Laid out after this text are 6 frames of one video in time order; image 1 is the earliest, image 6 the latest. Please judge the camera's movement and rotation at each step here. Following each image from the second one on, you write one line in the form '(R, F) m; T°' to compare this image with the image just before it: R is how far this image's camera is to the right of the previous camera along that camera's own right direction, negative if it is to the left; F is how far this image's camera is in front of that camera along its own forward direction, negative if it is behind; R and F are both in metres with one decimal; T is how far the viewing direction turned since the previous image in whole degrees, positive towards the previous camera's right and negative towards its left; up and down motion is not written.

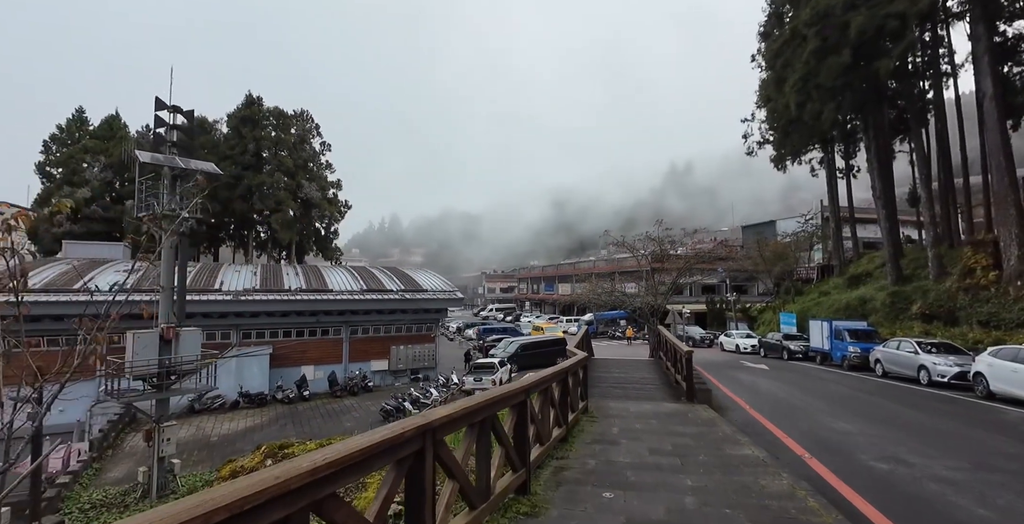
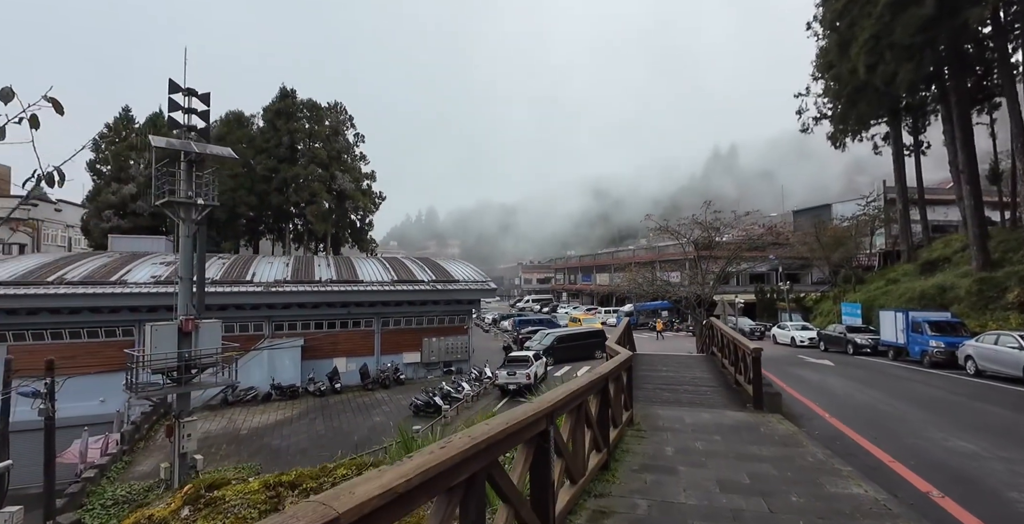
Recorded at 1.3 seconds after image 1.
(+0.1, +1.0) m; -5°
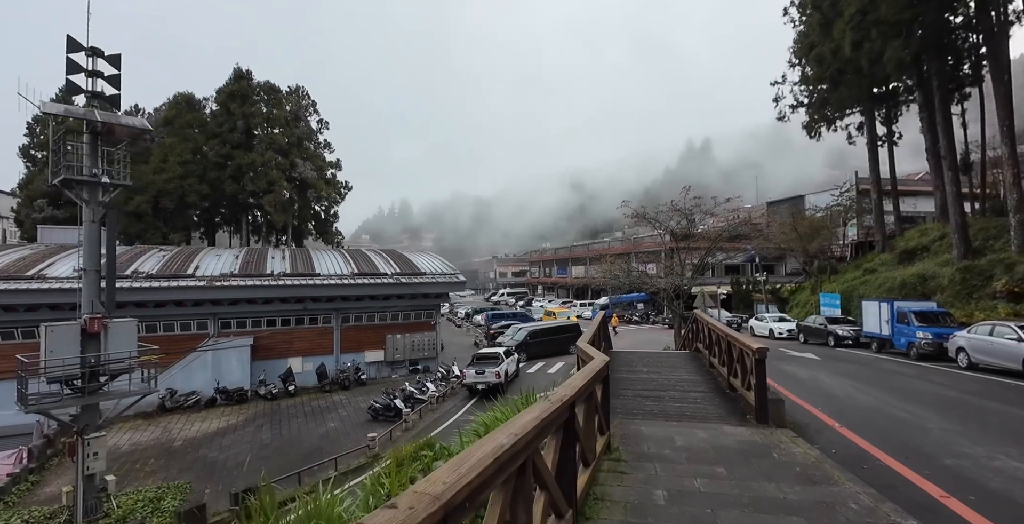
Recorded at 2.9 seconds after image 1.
(+0.3, +1.1) m; +3°
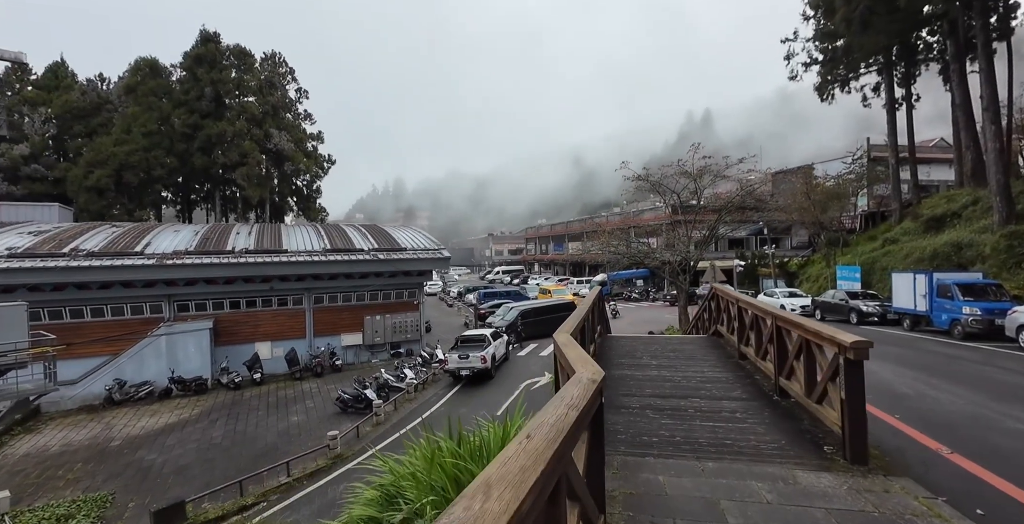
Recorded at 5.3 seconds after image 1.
(+0.4, +1.7) m; 0°
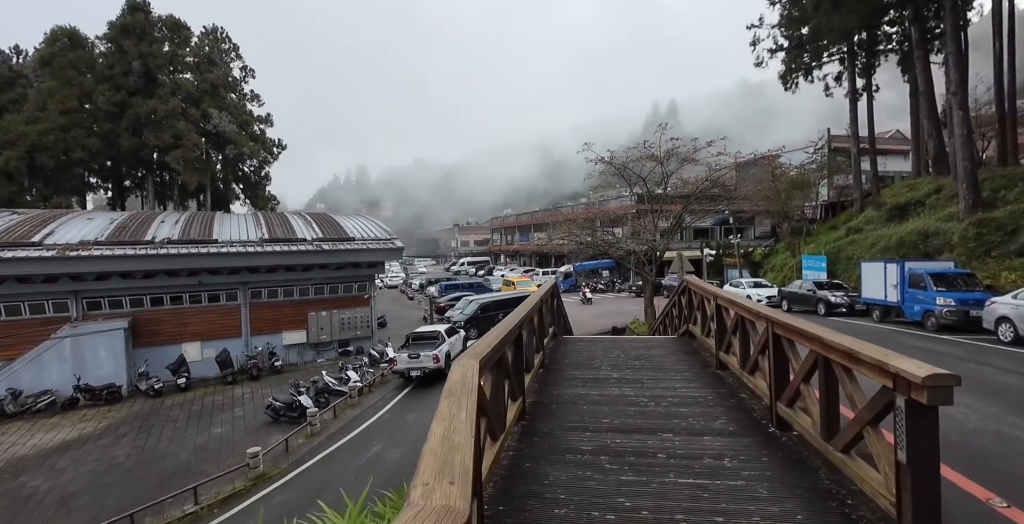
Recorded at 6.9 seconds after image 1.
(+0.4, +1.1) m; +4°
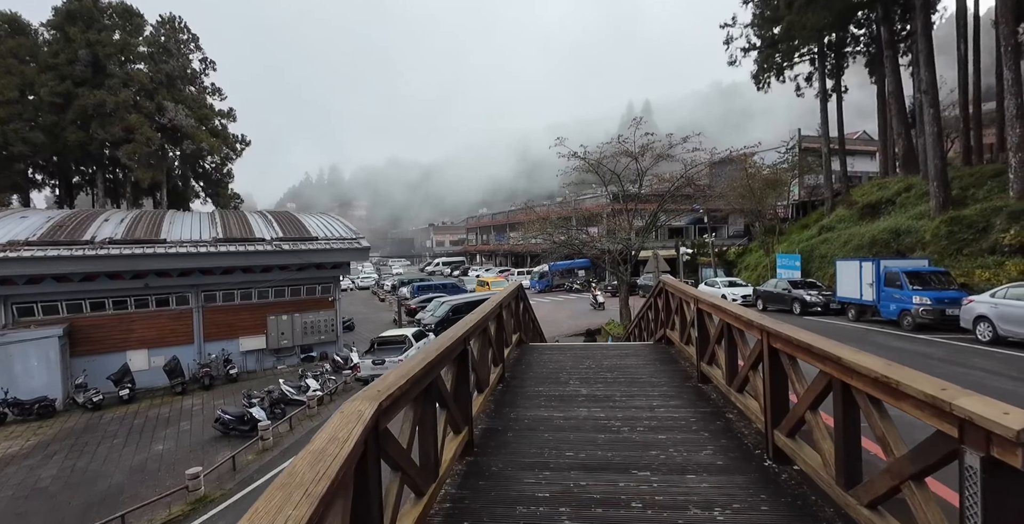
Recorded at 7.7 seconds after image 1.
(+0.2, +0.6) m; +3°
